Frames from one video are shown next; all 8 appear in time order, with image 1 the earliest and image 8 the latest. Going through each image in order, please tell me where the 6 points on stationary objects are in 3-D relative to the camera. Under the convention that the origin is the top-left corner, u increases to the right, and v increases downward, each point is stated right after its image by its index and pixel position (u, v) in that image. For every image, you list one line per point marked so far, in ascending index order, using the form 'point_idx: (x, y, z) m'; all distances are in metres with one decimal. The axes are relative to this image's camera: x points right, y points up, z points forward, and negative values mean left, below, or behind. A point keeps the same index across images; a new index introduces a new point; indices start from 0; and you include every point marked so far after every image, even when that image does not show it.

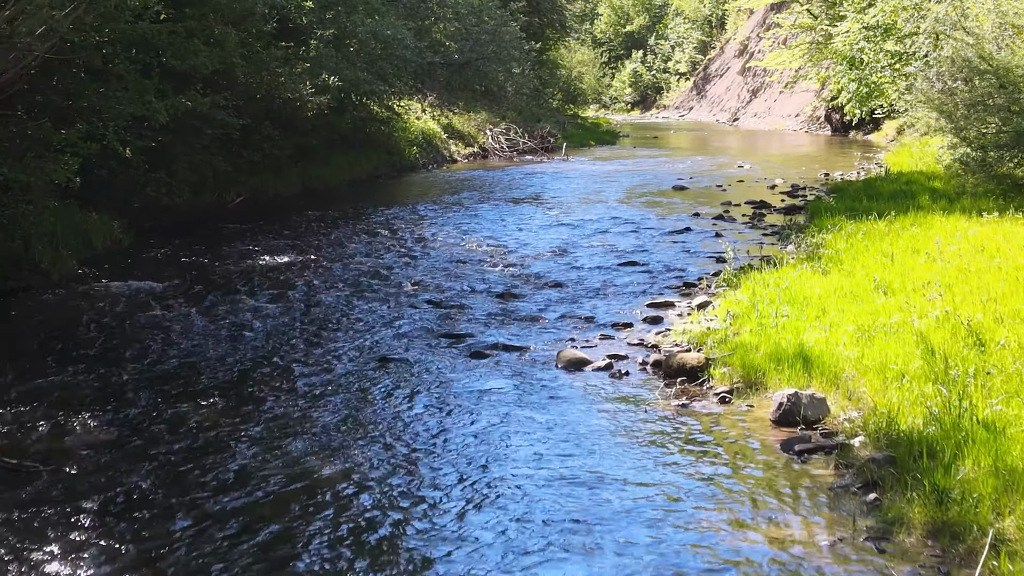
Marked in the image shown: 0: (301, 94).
0: (-2.4, +2.2, +16.5) m
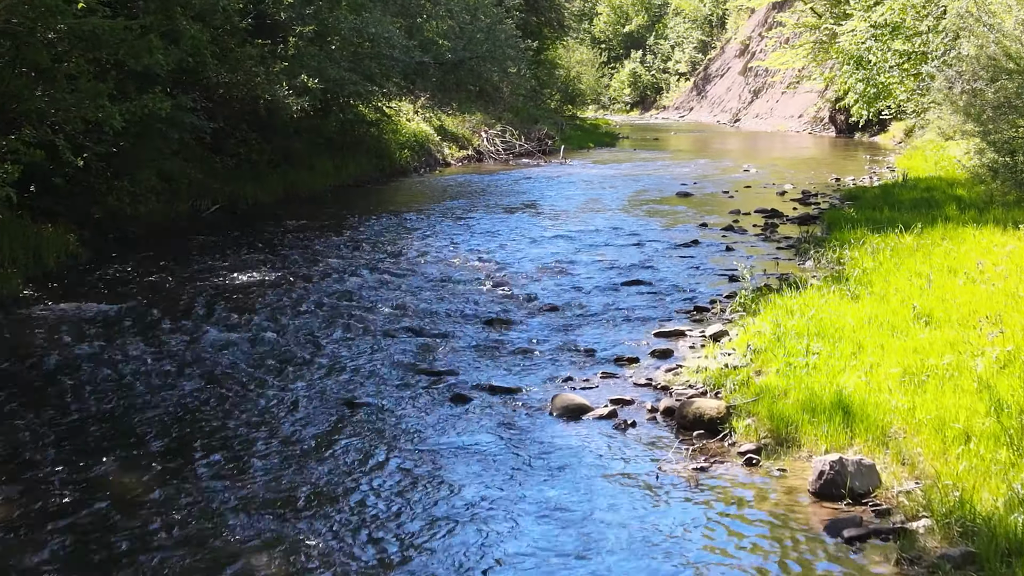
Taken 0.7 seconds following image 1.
0: (-2.5, +2.0, +15.4) m
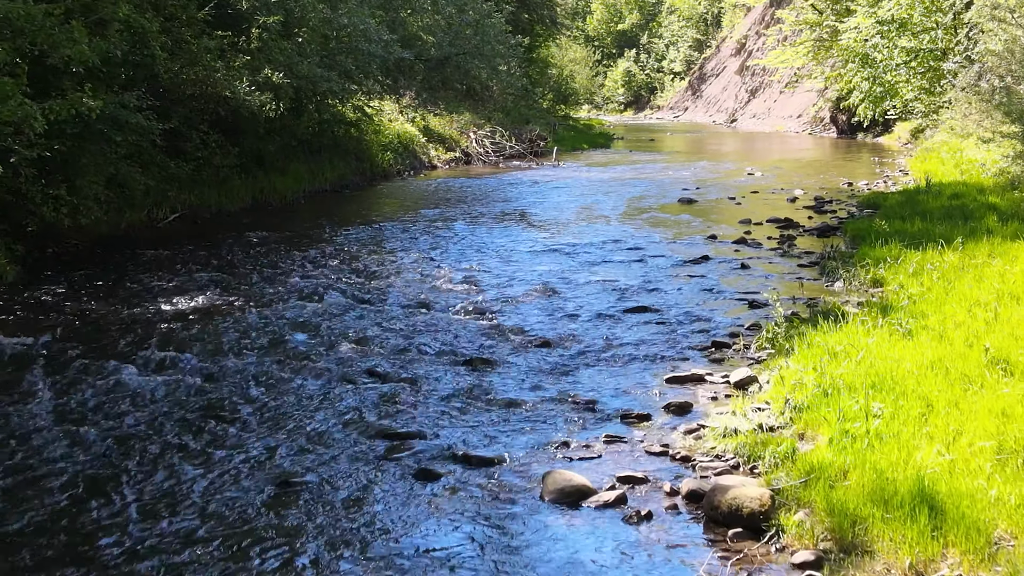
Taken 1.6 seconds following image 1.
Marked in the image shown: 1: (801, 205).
0: (-2.6, +1.8, +13.8) m
1: (+3.4, +1.0, +17.4) m
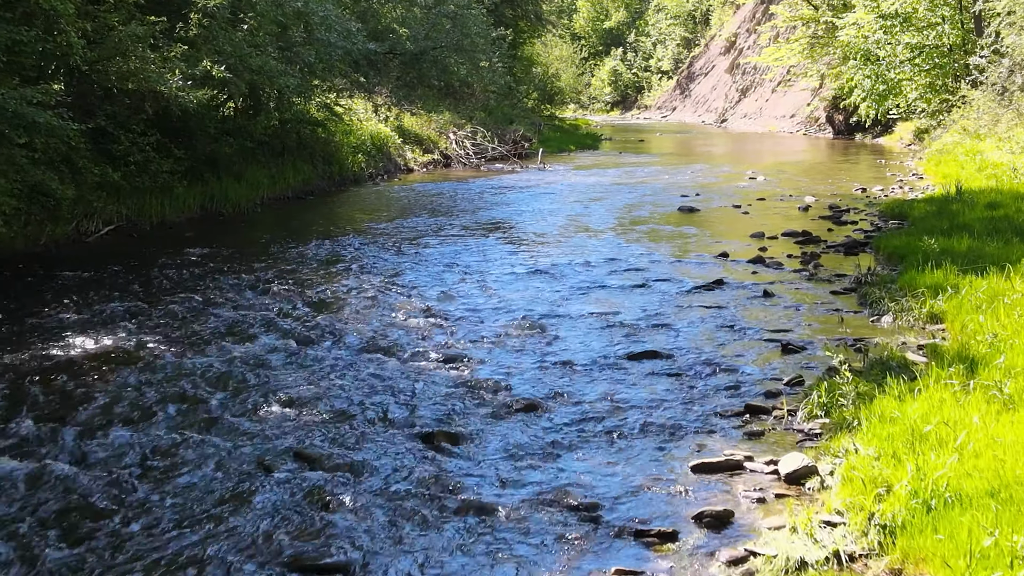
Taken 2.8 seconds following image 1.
0: (-2.7, +1.6, +11.9) m
1: (+3.2, +0.8, +15.6) m
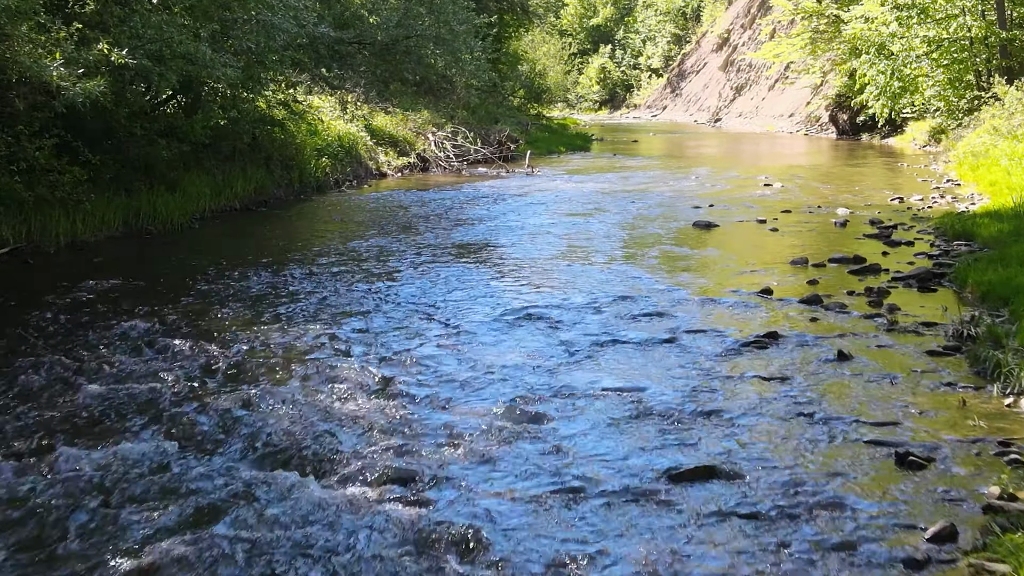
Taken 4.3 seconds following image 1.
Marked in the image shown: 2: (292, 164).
0: (-2.8, +1.3, +9.4) m
1: (+3.1, +0.5, +13.1) m
2: (-2.7, +1.5, +18.4) m
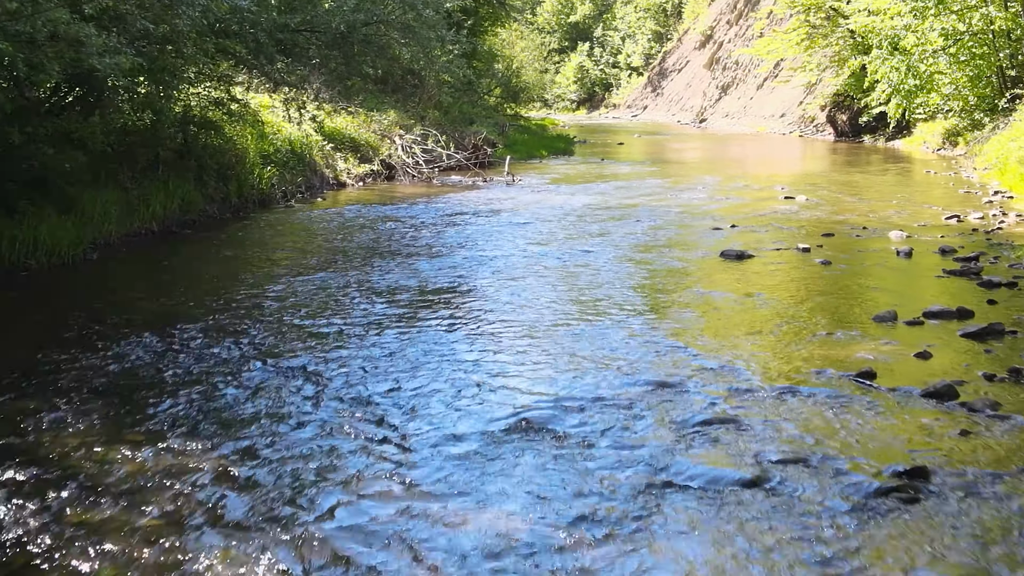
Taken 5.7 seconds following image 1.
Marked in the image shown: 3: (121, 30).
0: (-2.9, +1.0, +6.5) m
1: (+3.0, +0.1, +10.3) m
2: (-3.0, +1.2, +15.5) m
3: (-2.6, +1.8, +10.2) m
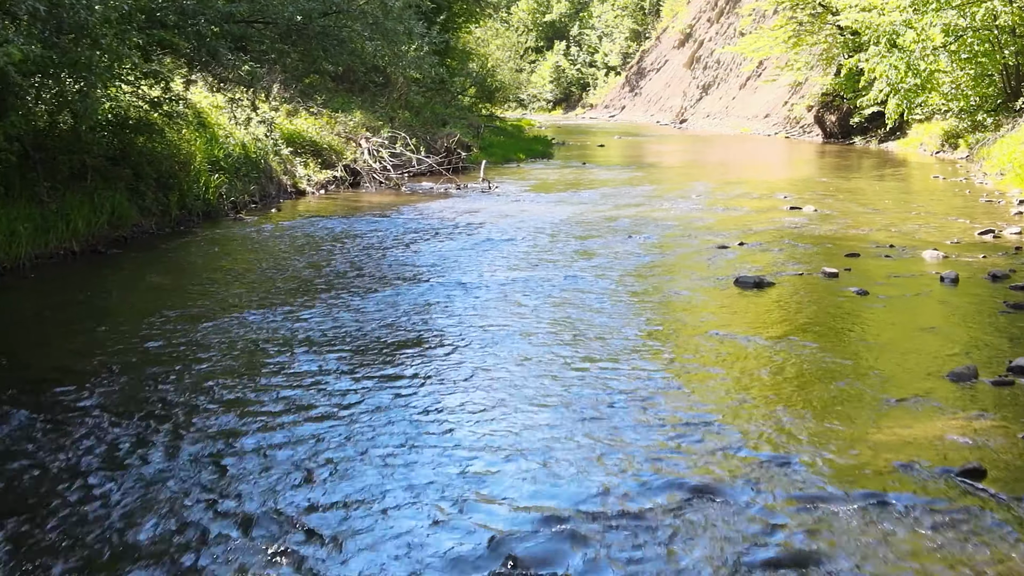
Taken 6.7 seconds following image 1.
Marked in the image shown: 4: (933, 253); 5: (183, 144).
0: (-3.0, +0.8, +4.7) m
1: (+2.8, -0.1, +8.7) m
2: (-3.2, +1.0, +13.8) m
3: (-2.8, +1.6, +8.5) m
4: (+3.1, +0.3, +10.9) m
5: (-3.2, +1.4, +14.6) m
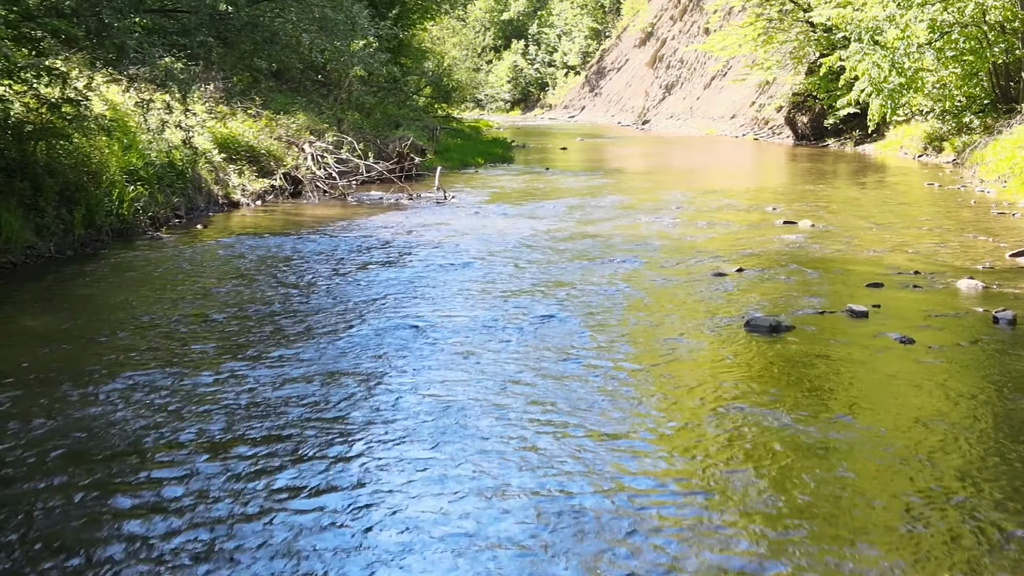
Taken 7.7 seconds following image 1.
0: (-3.0, +0.5, +2.8) m
1: (+2.6, -0.3, +6.9) m
2: (-3.5, +0.7, +11.9) m
3: (-2.9, +1.3, +6.6) m
4: (+2.9, 0.0, +9.2) m
5: (-3.6, +1.2, +12.7) m
